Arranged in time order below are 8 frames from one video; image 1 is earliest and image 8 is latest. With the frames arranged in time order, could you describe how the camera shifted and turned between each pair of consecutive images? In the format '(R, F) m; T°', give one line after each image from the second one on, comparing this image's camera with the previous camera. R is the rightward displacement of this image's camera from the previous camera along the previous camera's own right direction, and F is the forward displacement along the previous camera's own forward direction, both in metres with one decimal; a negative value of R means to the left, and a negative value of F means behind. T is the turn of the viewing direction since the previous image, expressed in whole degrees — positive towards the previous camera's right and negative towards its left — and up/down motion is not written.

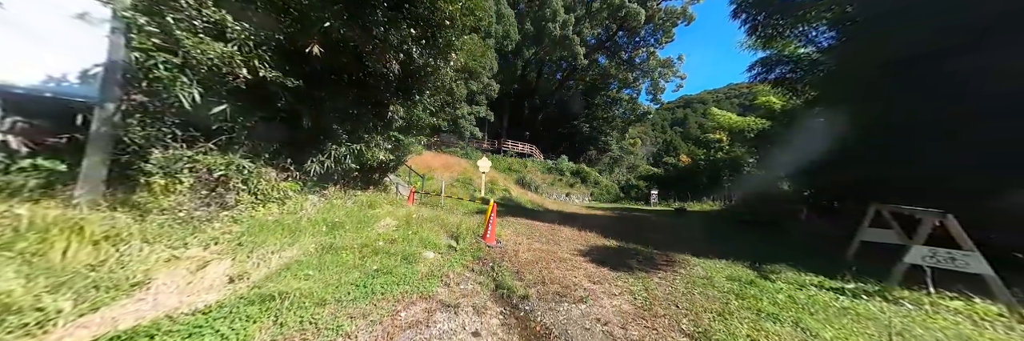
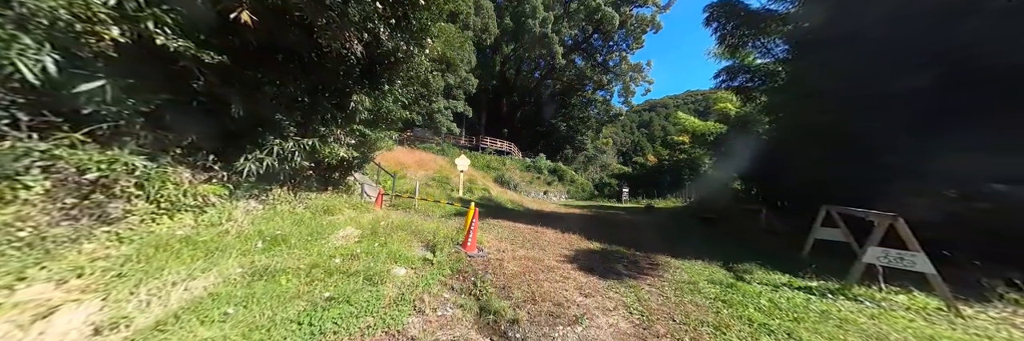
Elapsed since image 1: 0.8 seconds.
(-0.1, +0.4) m; +5°
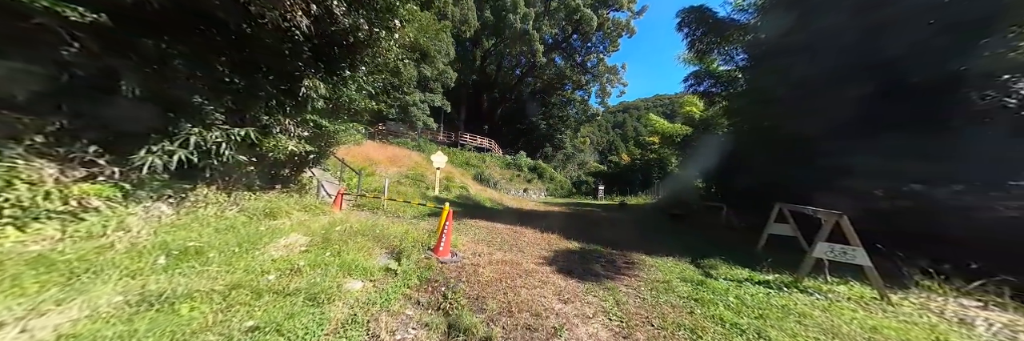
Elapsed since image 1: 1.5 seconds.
(0.0, +0.2) m; +5°
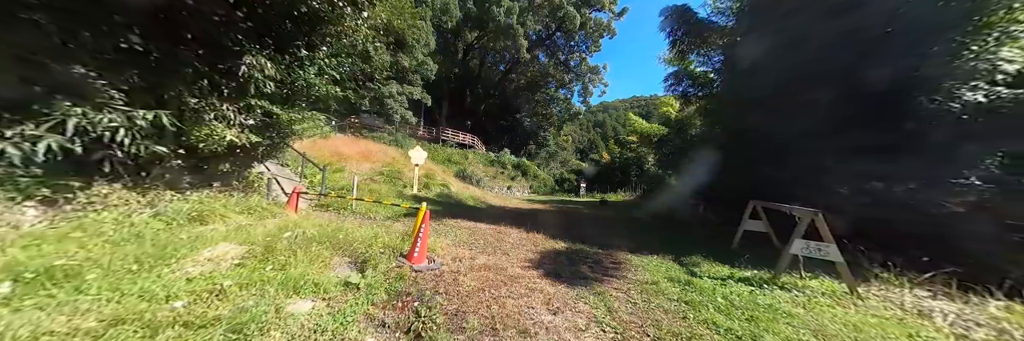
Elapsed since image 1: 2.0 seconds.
(0.0, +0.3) m; +4°
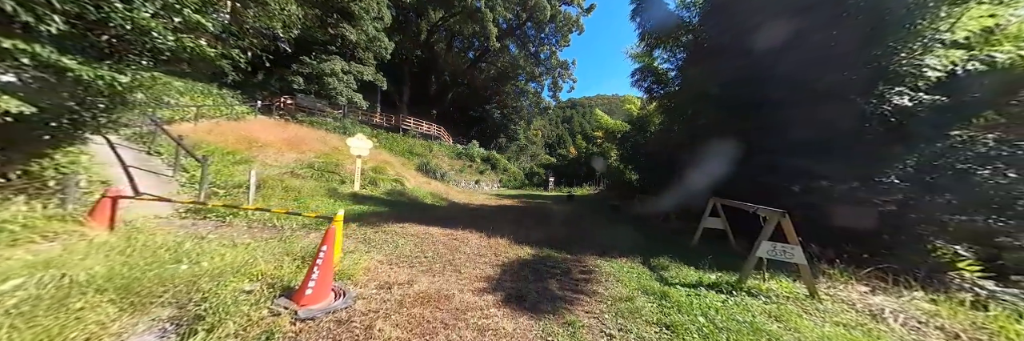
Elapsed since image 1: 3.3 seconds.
(+0.2, +0.8) m; +7°
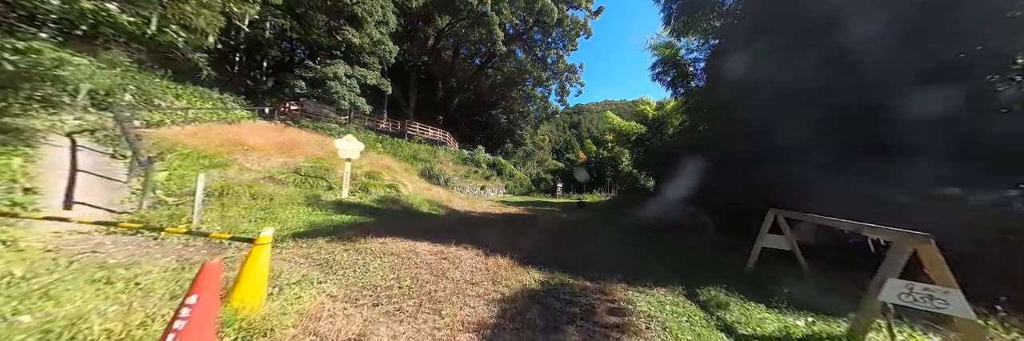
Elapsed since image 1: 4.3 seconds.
(+0.1, +0.8) m; -2°
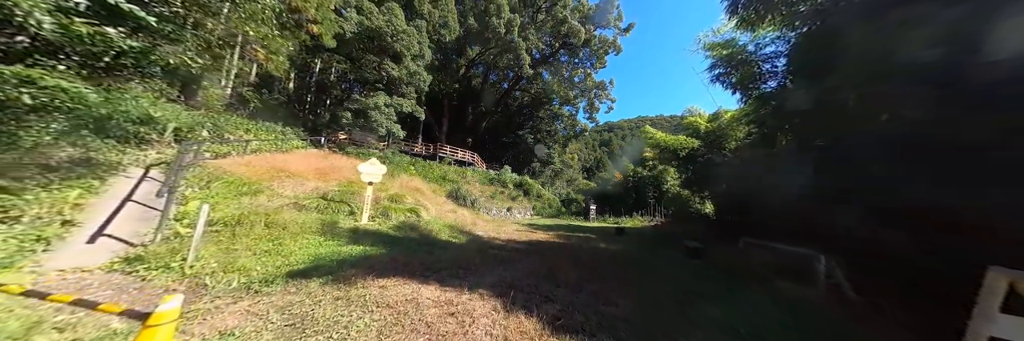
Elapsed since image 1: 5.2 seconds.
(0.0, +0.7) m; -7°
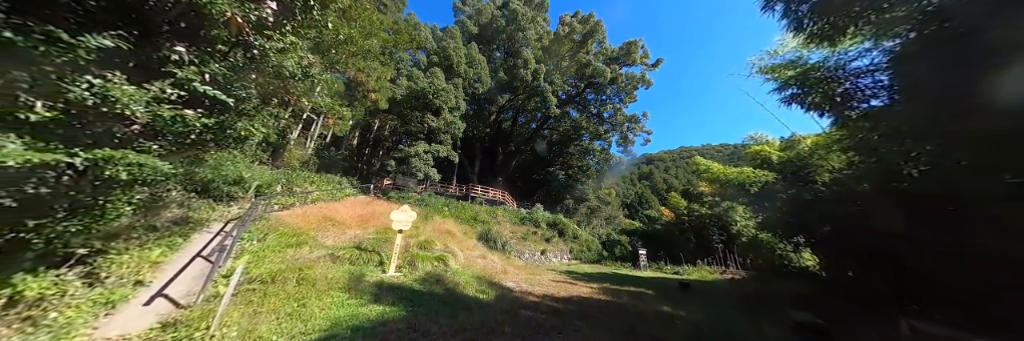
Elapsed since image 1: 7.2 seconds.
(+0.1, +0.4) m; -9°
